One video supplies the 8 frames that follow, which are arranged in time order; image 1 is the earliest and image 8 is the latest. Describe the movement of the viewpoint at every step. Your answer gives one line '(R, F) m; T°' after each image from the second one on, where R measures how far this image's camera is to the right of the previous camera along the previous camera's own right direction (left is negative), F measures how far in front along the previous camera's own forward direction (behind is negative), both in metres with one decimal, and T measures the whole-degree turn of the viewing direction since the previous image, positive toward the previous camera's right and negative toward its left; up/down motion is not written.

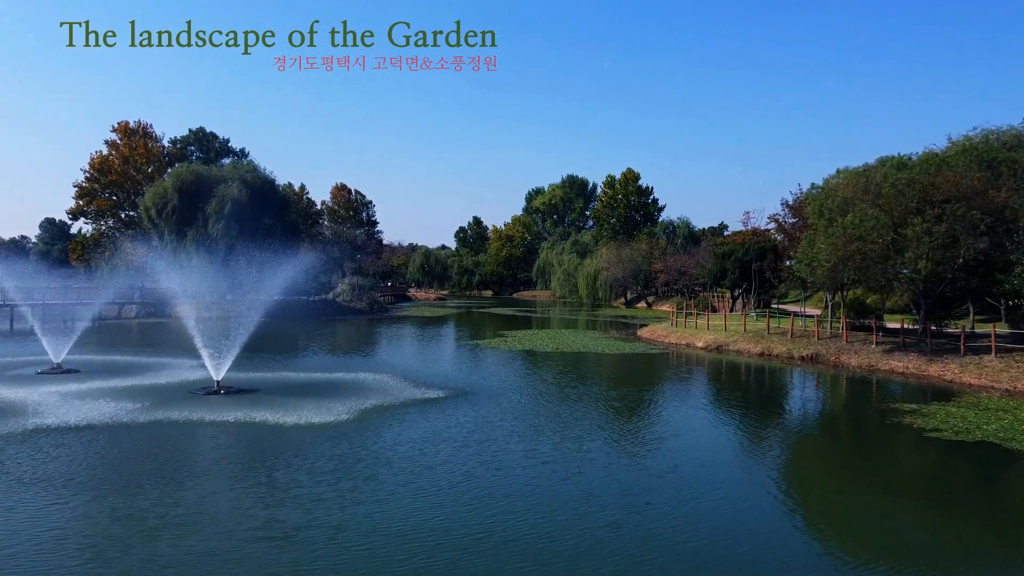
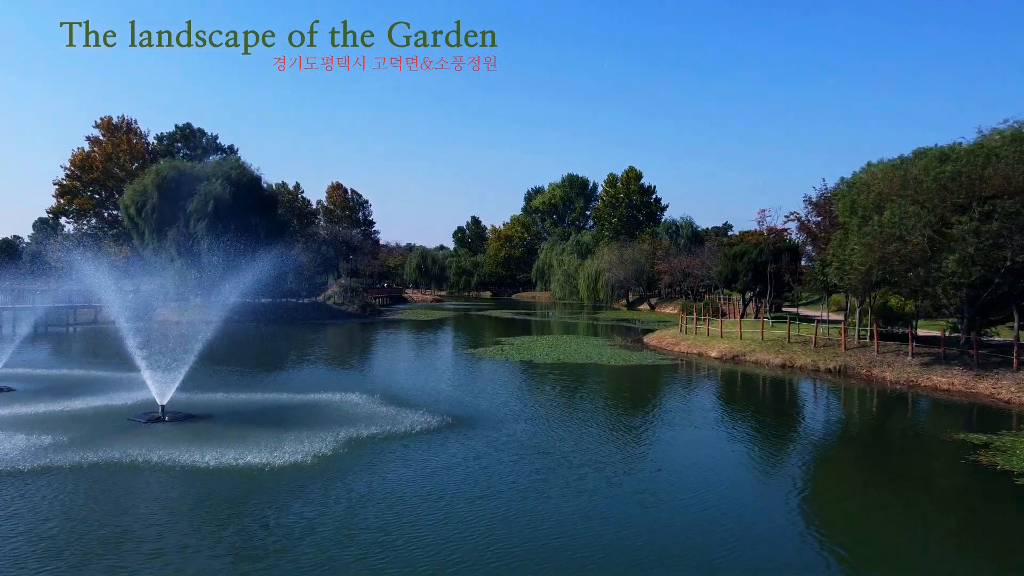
(+0.1, +2.3) m; 0°
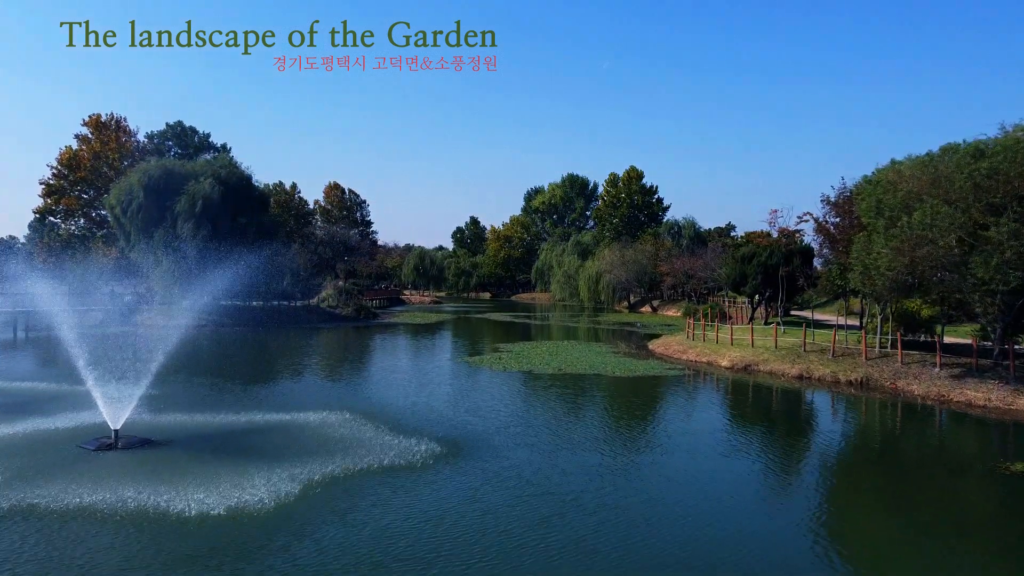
(0.0, +1.5) m; 0°
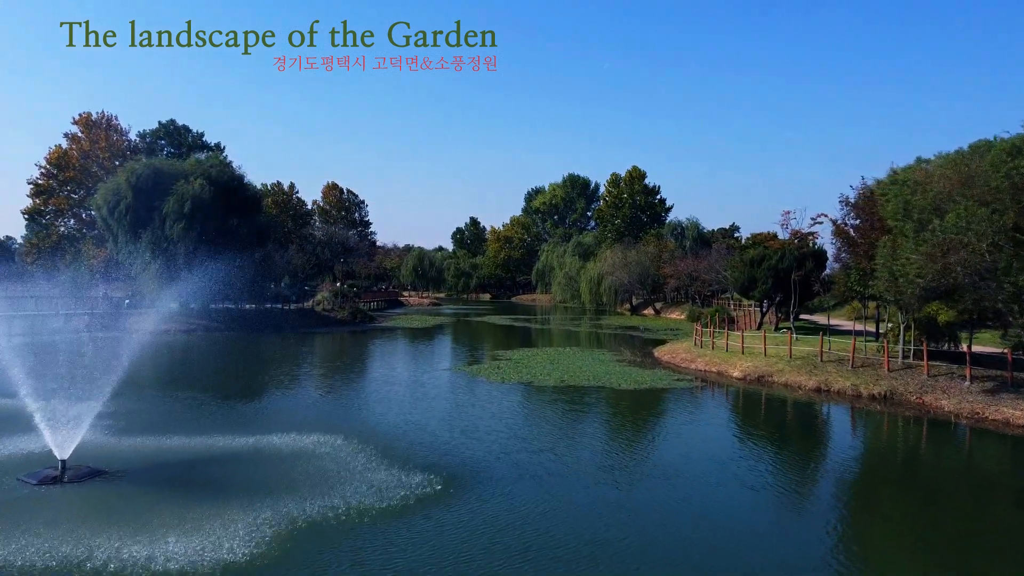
(0.0, +1.4) m; 0°
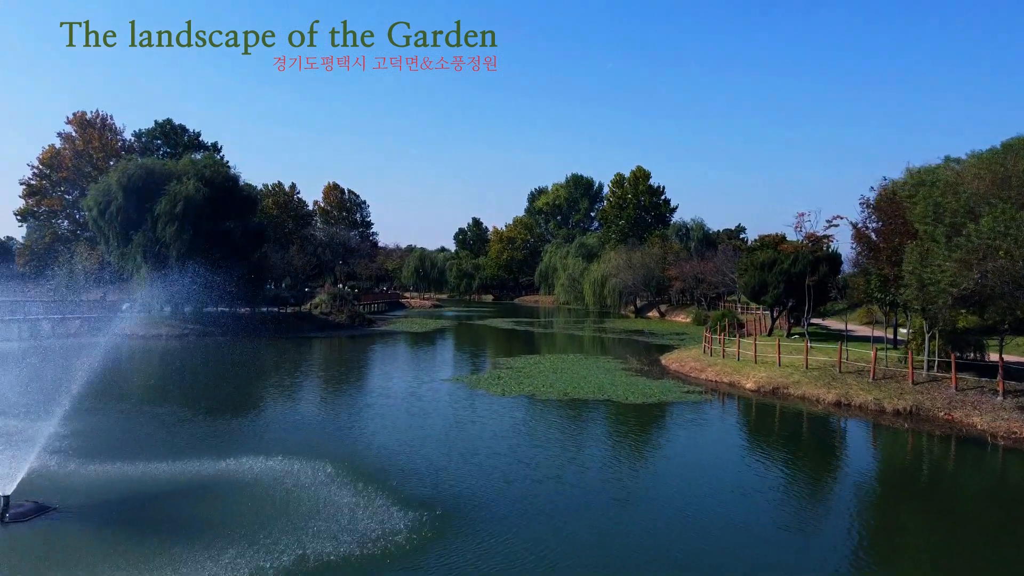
(+0.1, +1.2) m; 0°
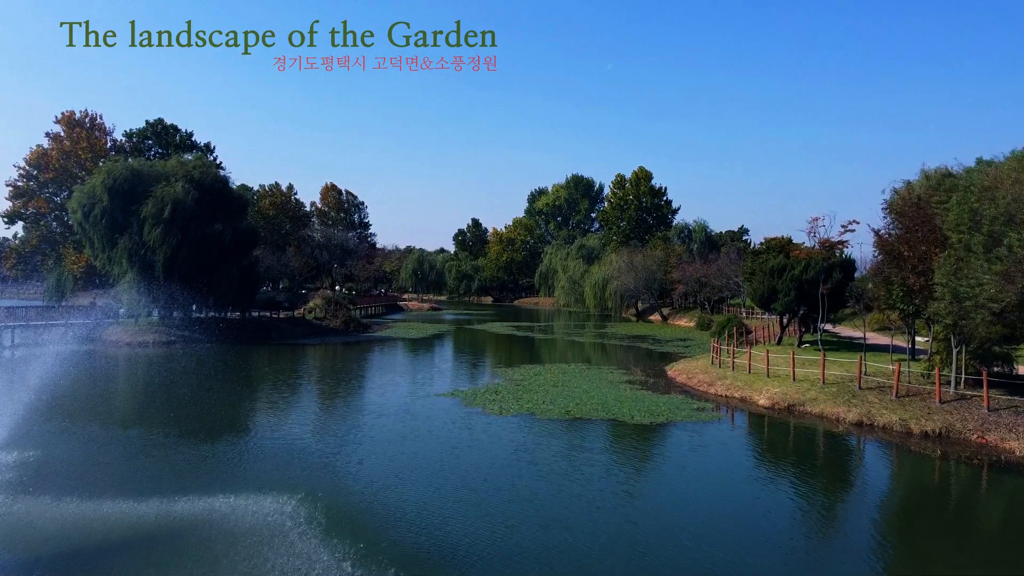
(0.0, +1.4) m; 0°
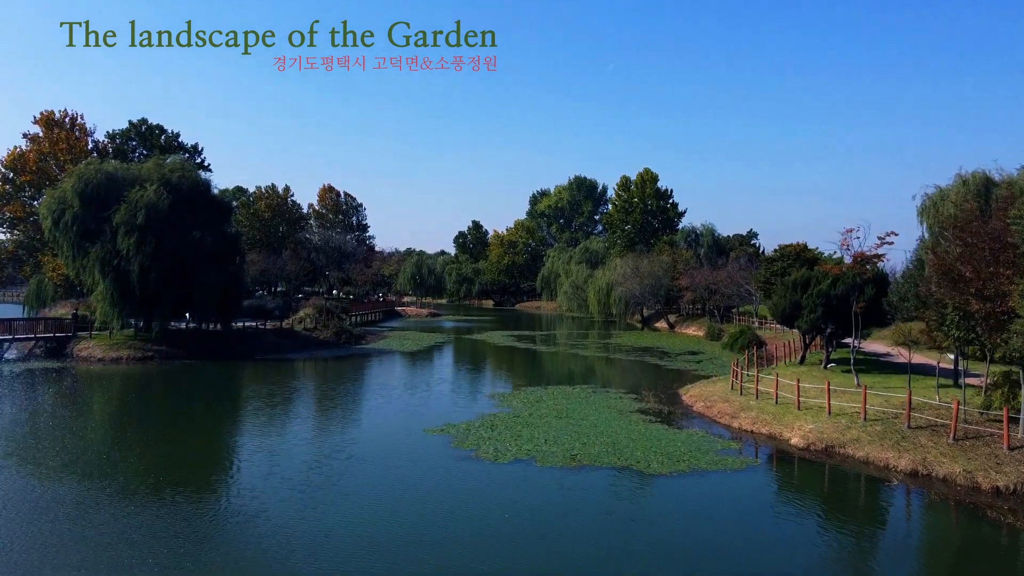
(+0.1, +2.6) m; 0°
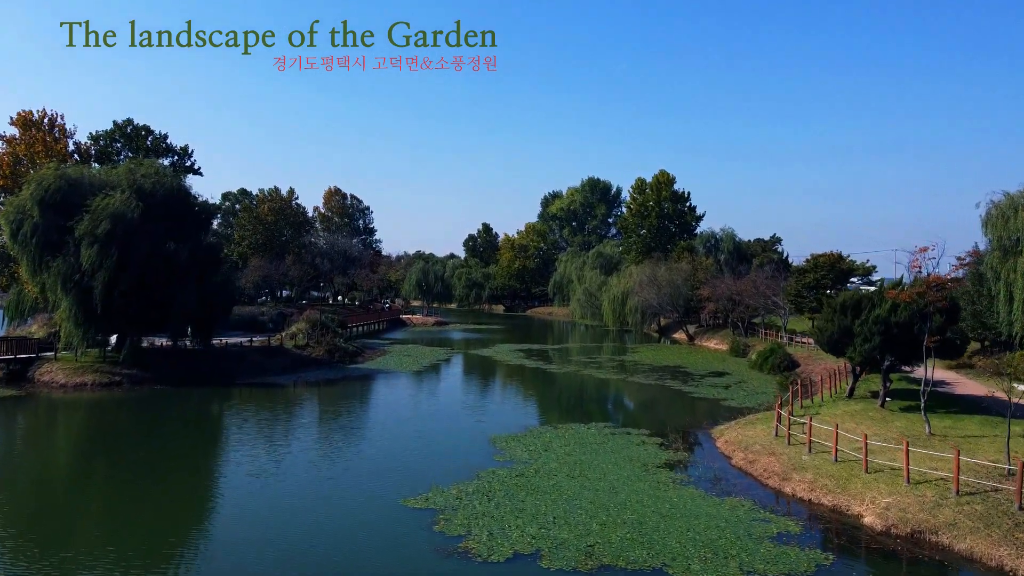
(+0.2, +3.7) m; -1°
